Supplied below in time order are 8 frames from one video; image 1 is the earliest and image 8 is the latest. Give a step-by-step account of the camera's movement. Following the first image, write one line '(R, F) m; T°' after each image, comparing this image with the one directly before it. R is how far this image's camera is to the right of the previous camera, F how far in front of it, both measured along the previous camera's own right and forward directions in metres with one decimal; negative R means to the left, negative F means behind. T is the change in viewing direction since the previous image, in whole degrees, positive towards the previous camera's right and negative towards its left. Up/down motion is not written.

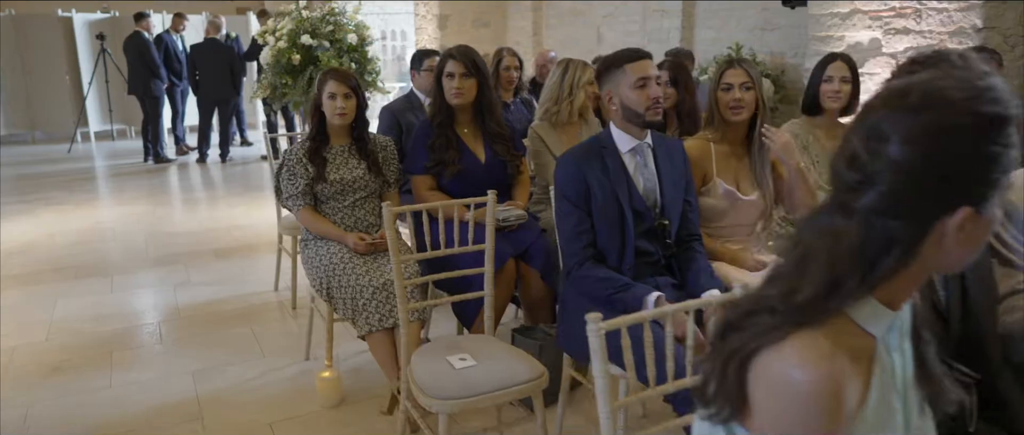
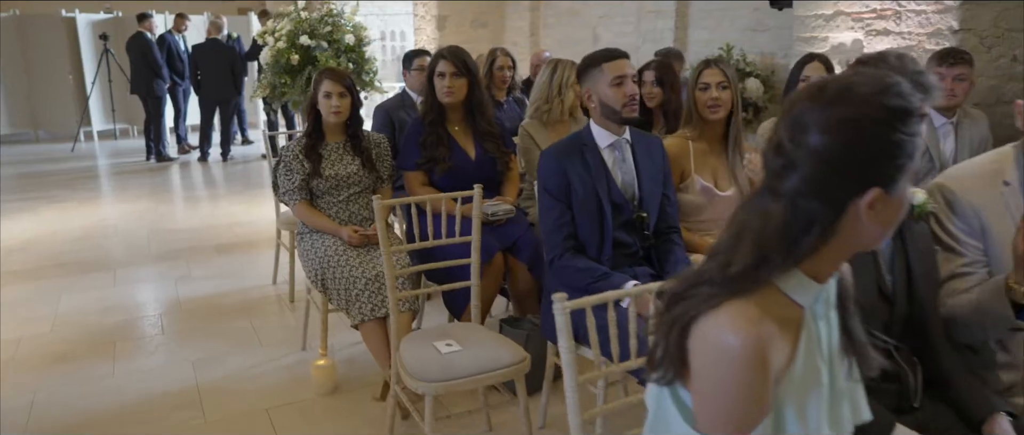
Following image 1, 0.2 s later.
(+0.1, -0.1) m; 0°
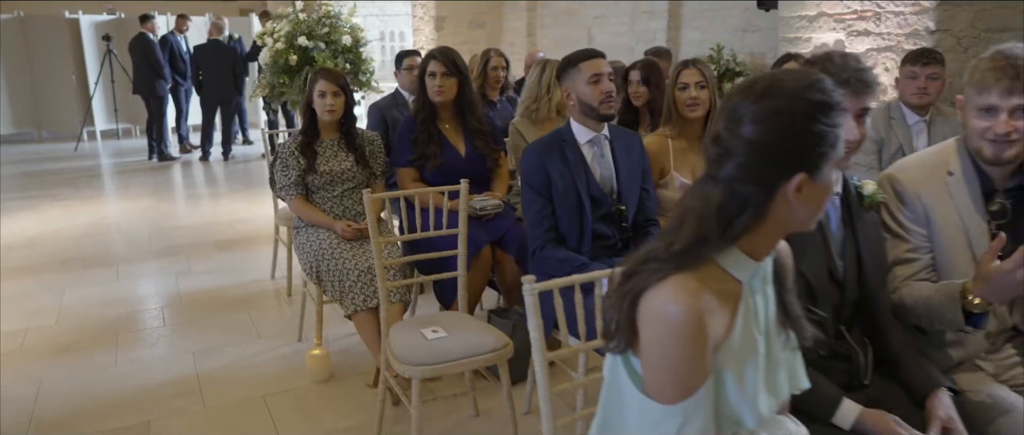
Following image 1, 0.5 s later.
(+0.1, -0.1) m; 0°
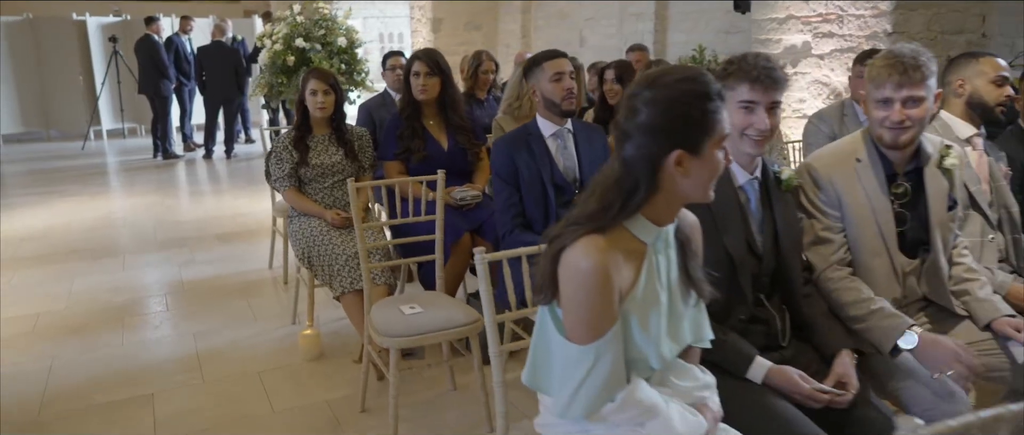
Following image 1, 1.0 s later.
(+0.1, -0.2) m; 0°
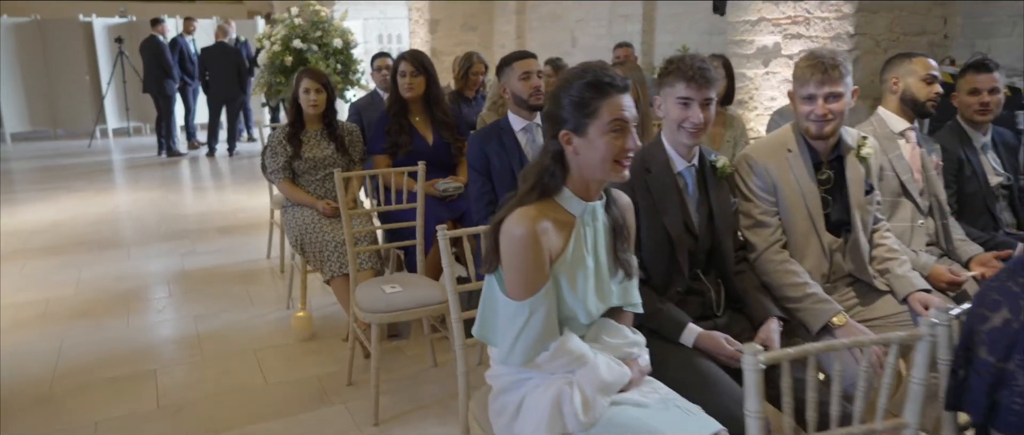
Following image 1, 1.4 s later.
(+0.1, -0.2) m; 0°
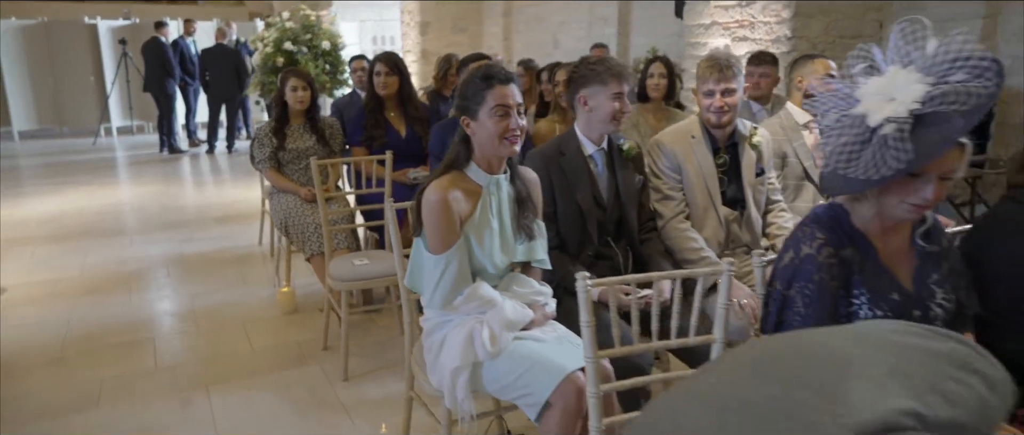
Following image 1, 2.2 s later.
(+0.2, -0.4) m; 0°
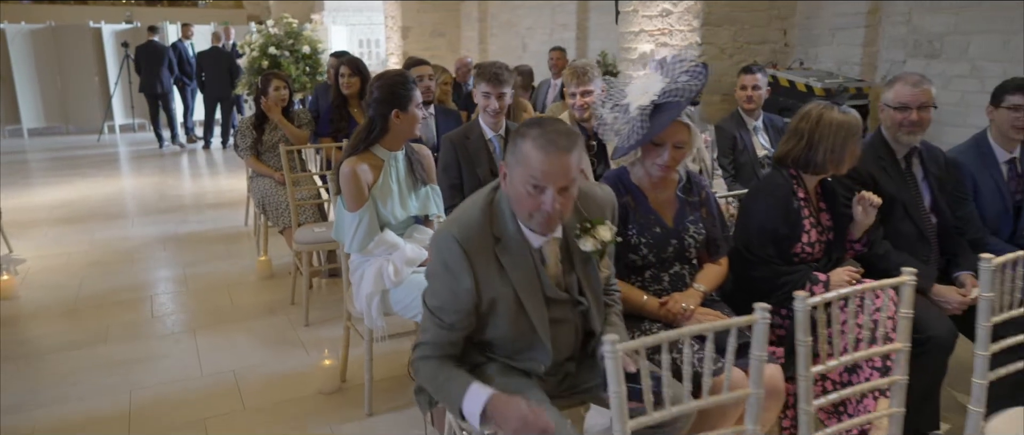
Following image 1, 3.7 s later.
(+0.4, -0.7) m; 0°
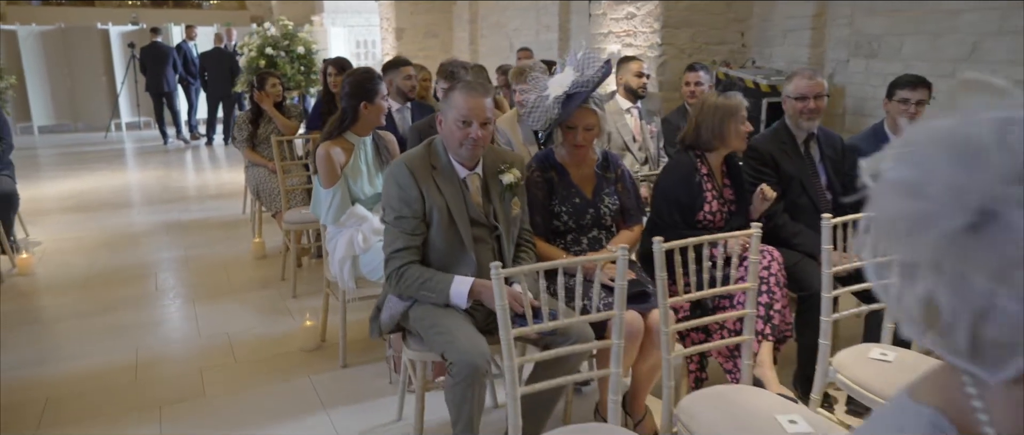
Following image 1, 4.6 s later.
(+0.2, -0.4) m; 0°
